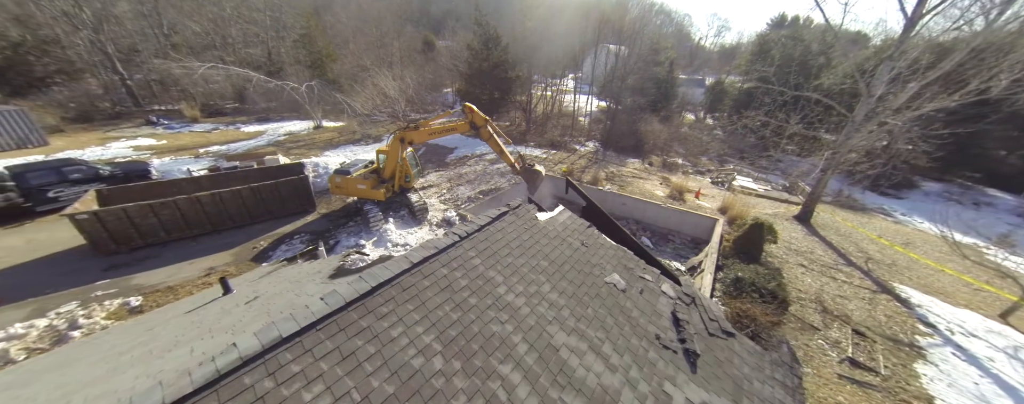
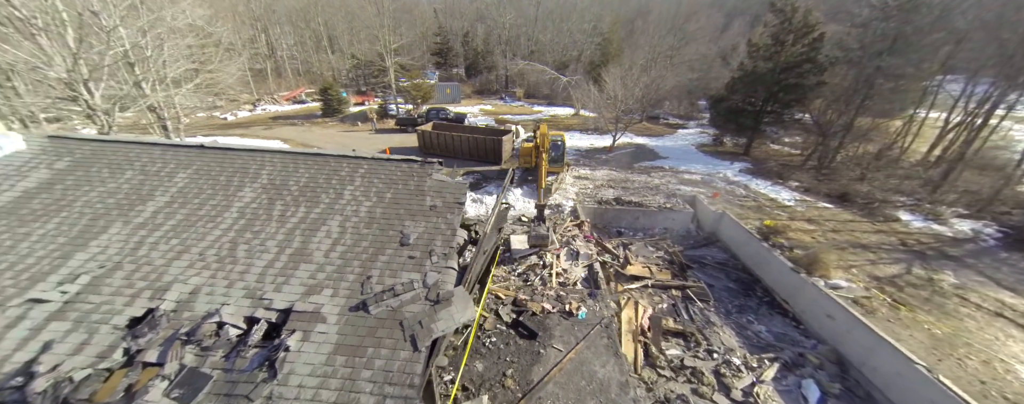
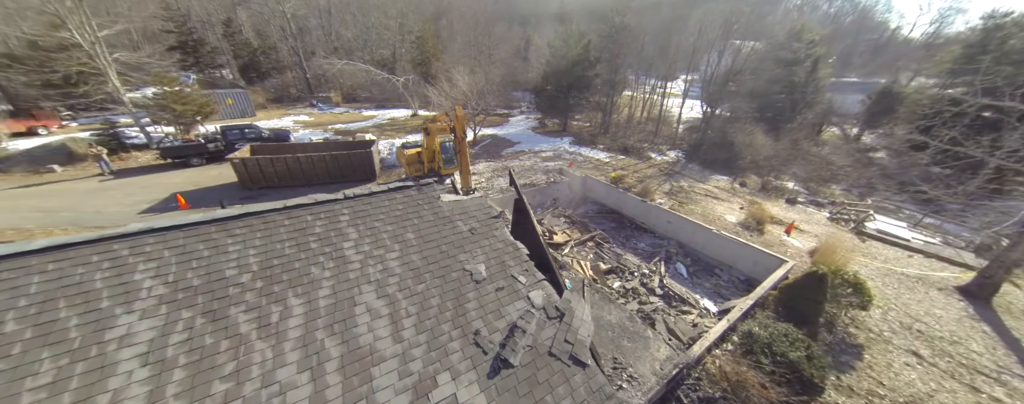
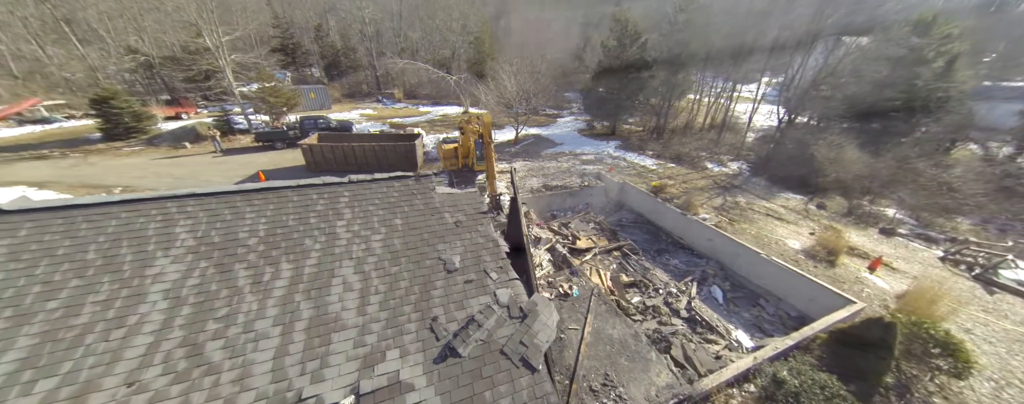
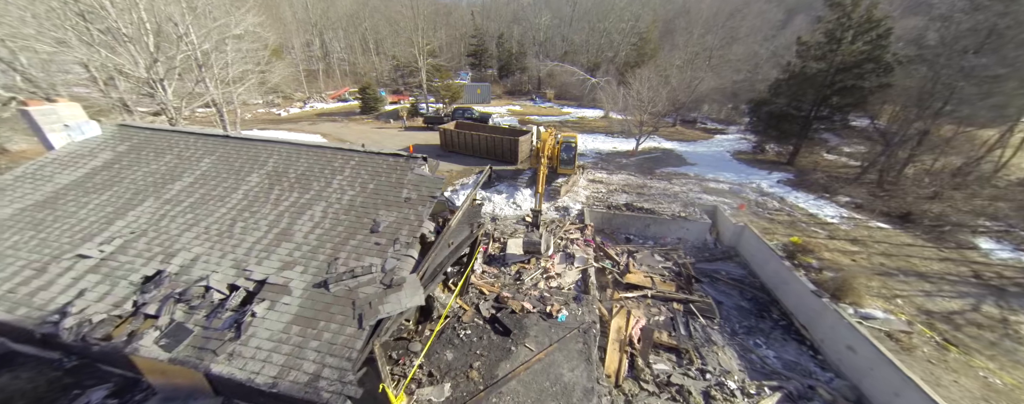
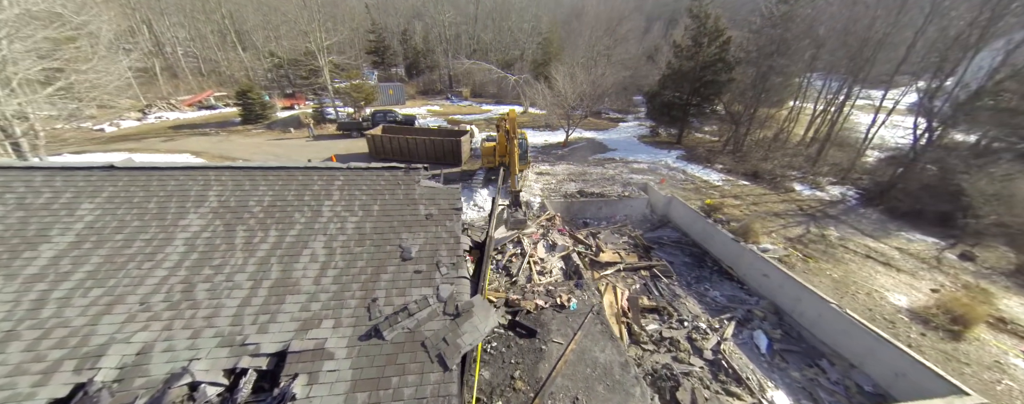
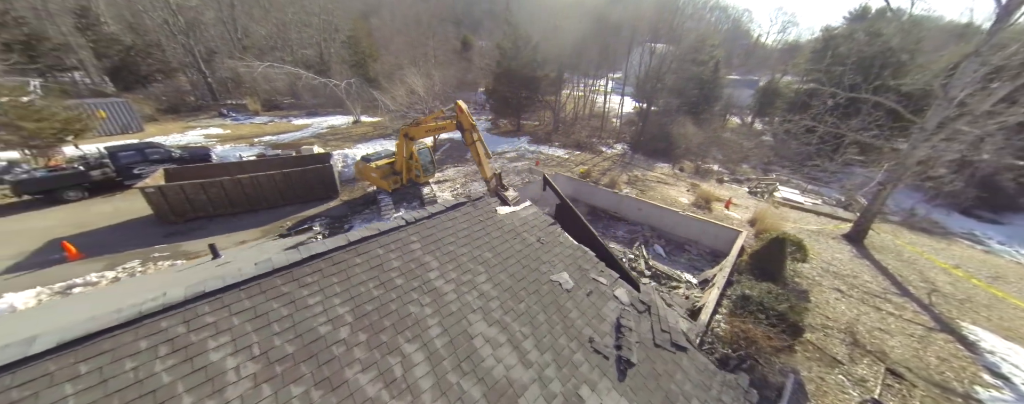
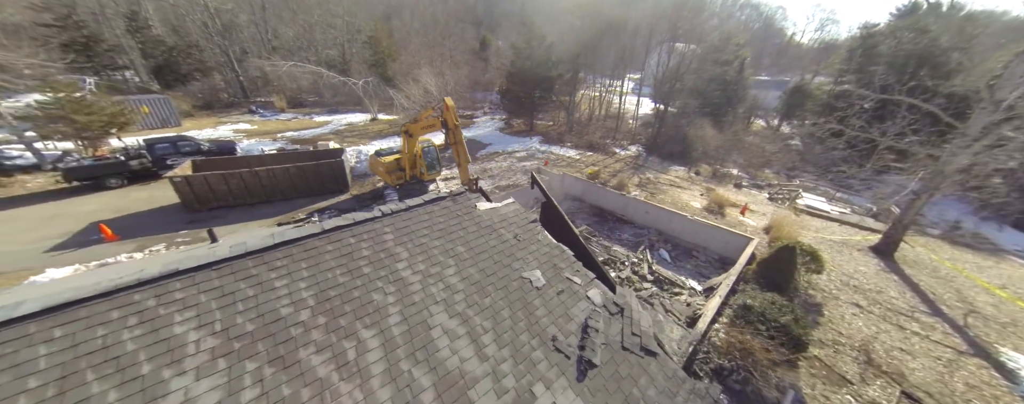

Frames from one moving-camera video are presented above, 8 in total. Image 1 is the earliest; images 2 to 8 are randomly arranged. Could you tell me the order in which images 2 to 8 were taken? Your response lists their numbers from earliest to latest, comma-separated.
7, 8, 3, 4, 6, 2, 5
